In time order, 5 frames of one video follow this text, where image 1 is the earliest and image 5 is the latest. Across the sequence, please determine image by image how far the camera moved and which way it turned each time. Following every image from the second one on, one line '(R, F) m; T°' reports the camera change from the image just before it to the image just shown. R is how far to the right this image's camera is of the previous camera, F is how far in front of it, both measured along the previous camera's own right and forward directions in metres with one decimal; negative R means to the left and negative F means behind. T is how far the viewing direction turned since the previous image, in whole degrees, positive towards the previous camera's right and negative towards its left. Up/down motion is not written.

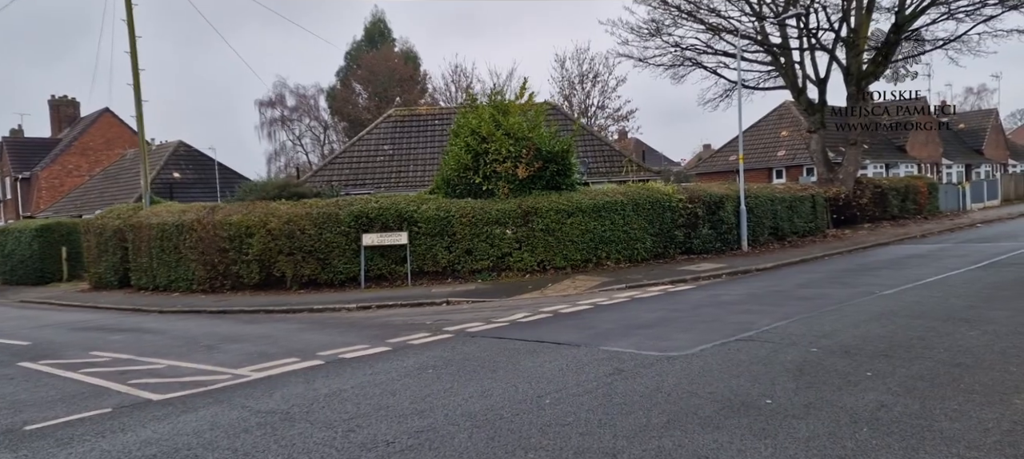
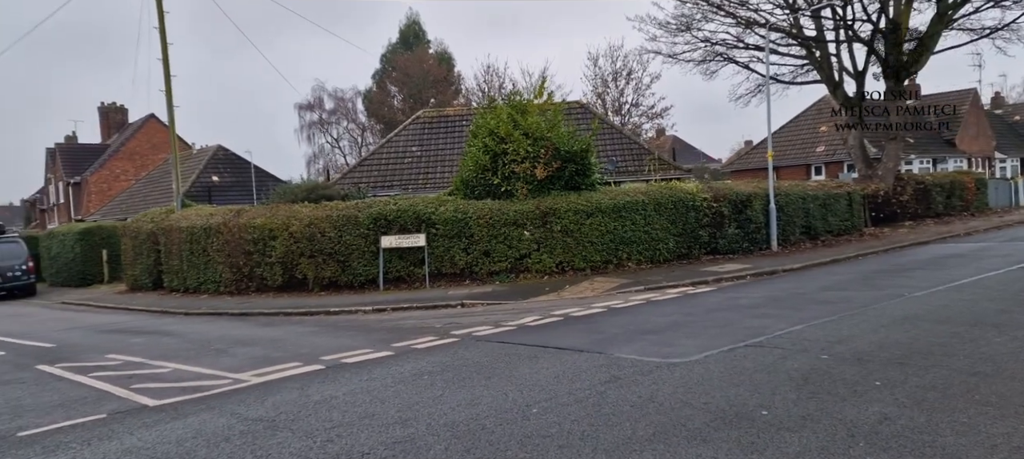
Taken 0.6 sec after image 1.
(+0.4, +0.2) m; -3°
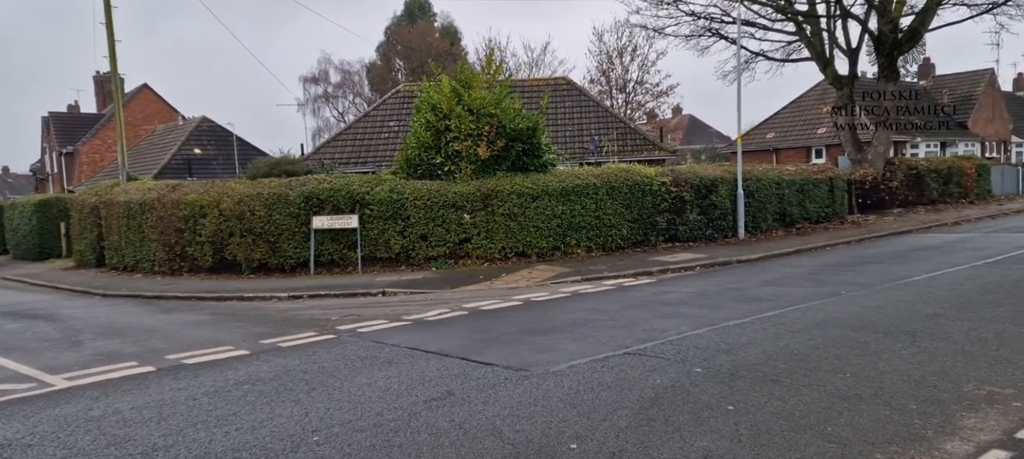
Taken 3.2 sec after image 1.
(+1.5, +0.9) m; -1°
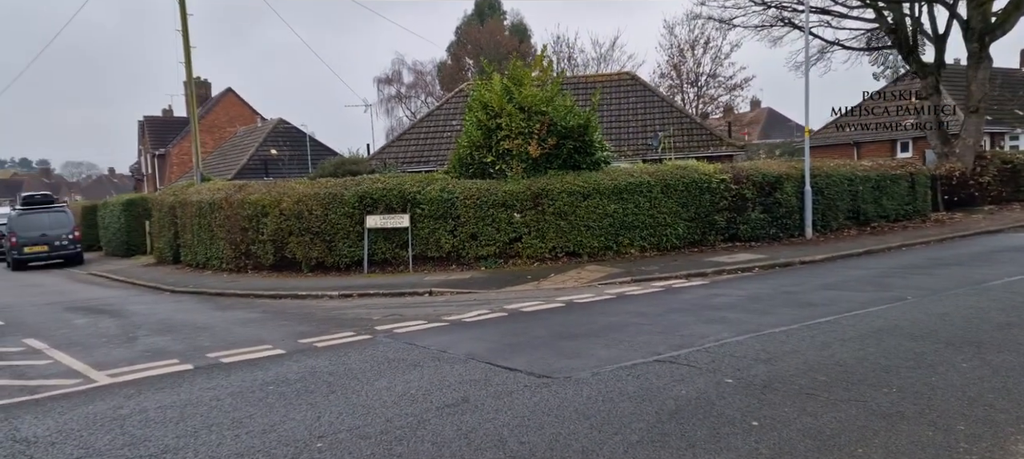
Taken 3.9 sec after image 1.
(+0.4, +0.2) m; -6°
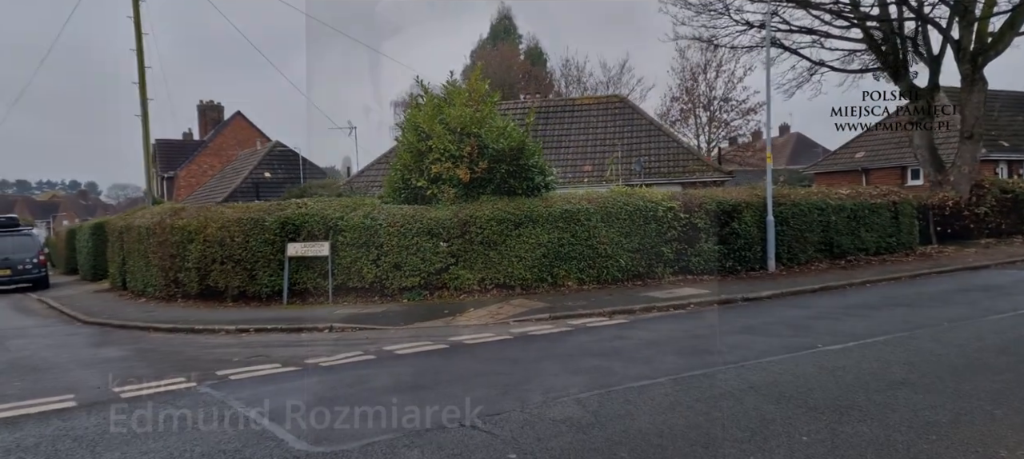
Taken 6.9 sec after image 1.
(+1.9, +0.9) m; -2°
